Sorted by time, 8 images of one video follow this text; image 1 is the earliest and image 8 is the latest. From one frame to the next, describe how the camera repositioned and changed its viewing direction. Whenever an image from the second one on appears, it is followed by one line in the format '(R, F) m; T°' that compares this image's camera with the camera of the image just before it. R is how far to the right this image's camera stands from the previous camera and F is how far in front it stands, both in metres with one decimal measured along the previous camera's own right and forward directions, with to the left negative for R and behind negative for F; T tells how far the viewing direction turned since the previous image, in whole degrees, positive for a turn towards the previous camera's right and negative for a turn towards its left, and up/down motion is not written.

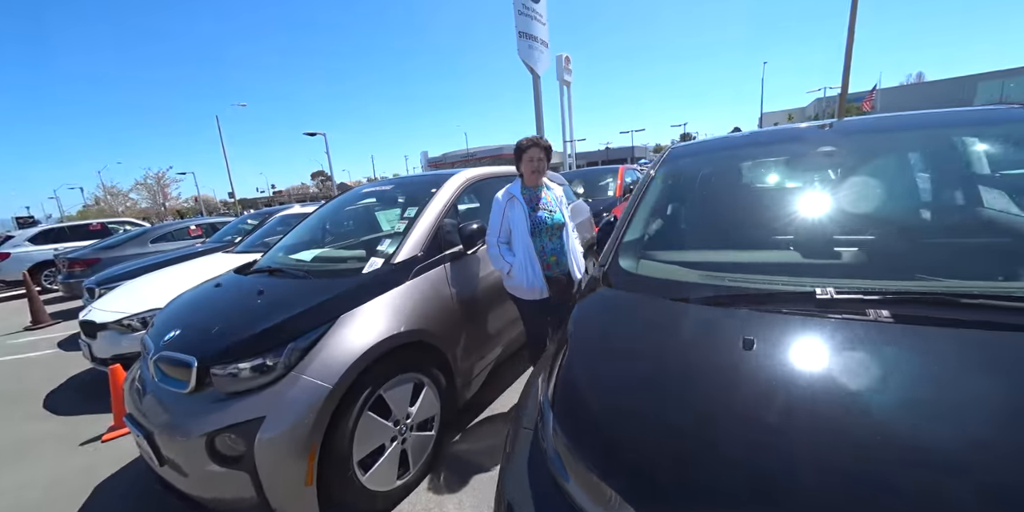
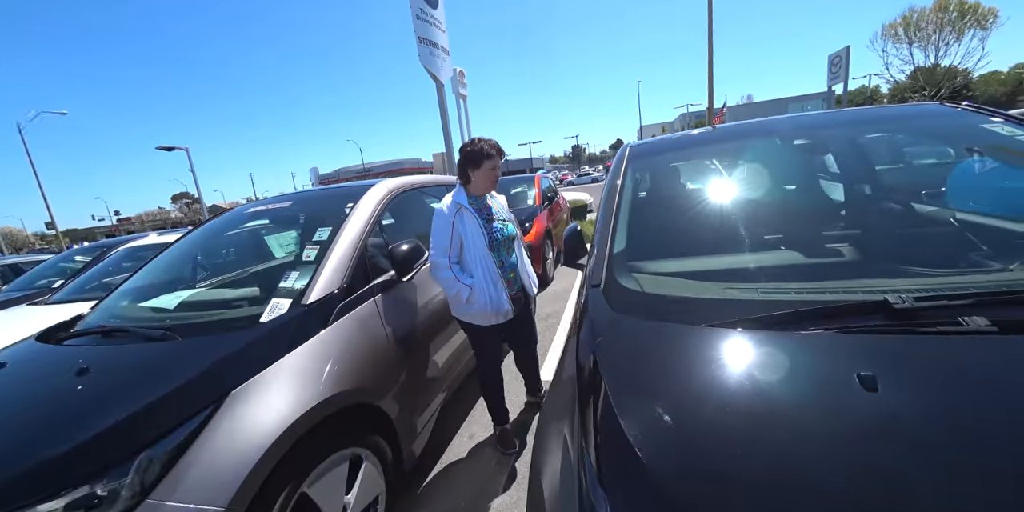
(-0.2, +0.4) m; +13°
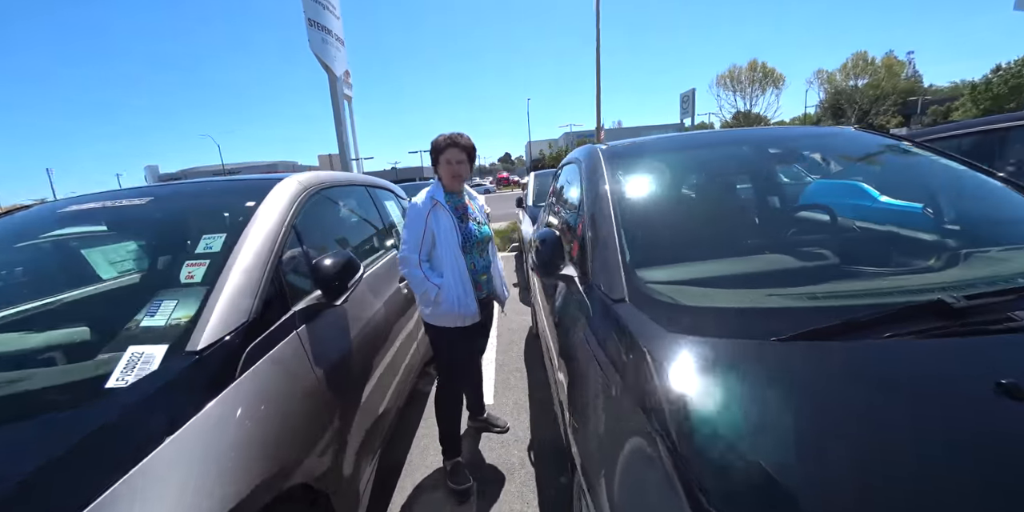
(-0.3, +0.4) m; +16°
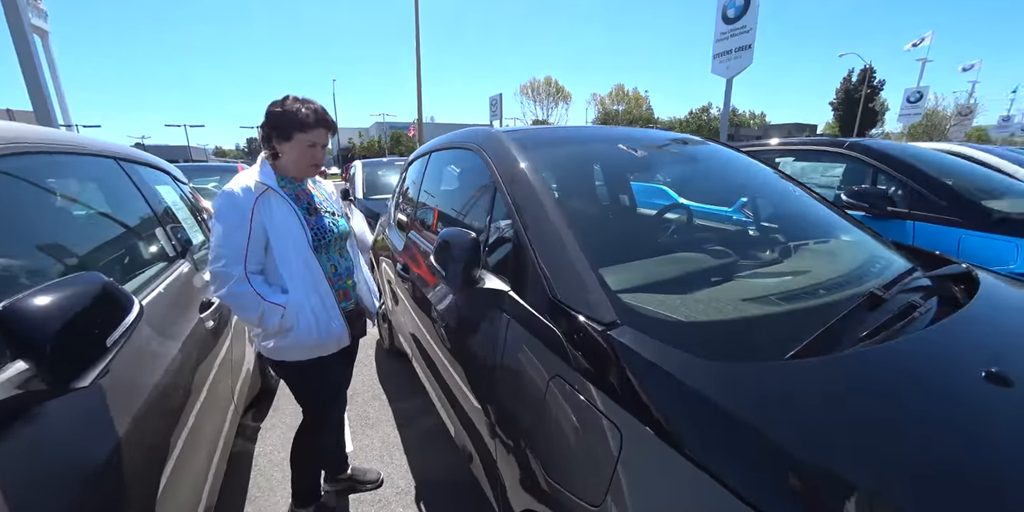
(-0.3, +0.5) m; +26°
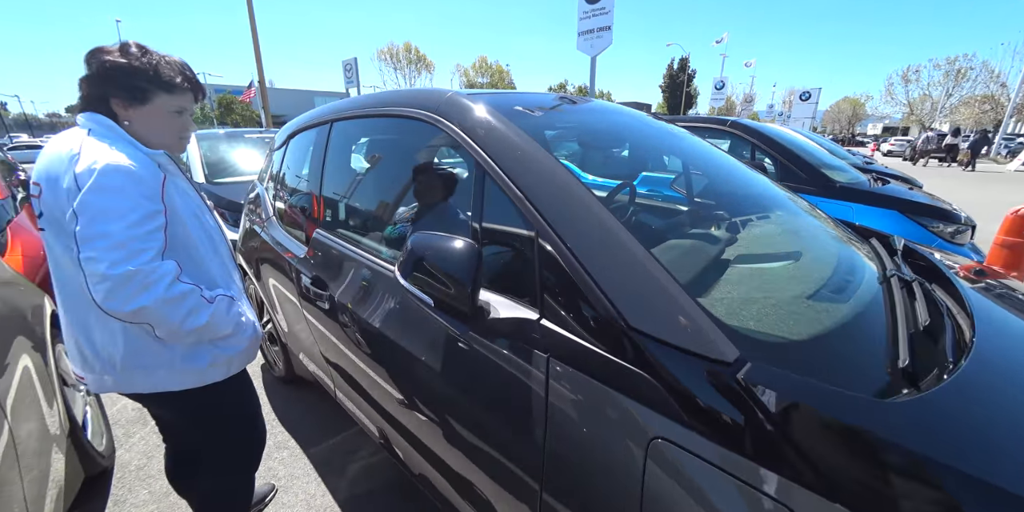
(-0.3, +0.4) m; +18°
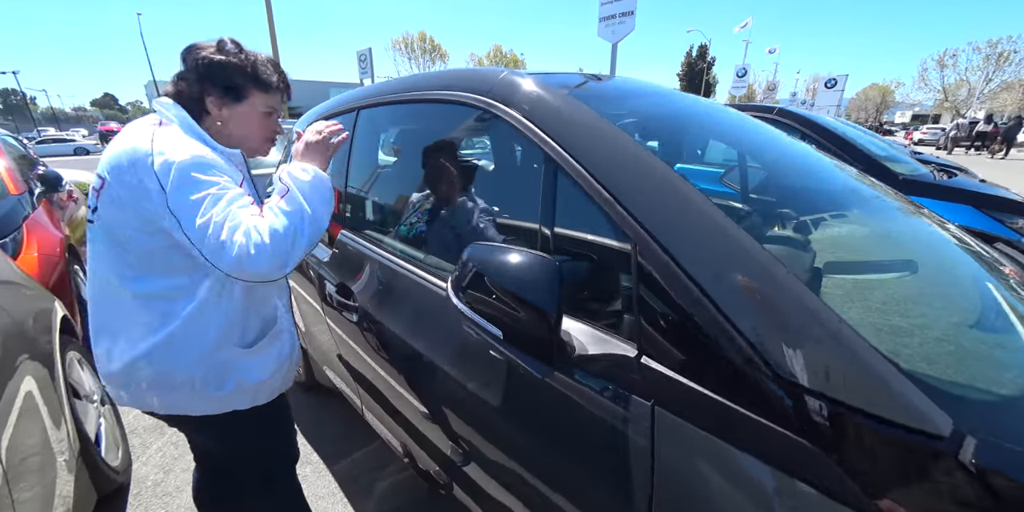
(-0.1, +0.2) m; -2°
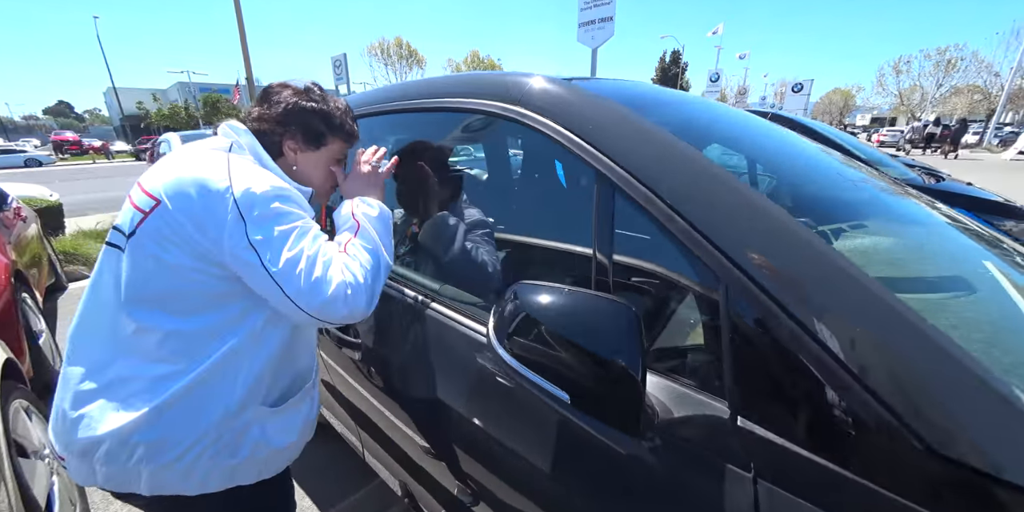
(-0.1, +0.1) m; +3°
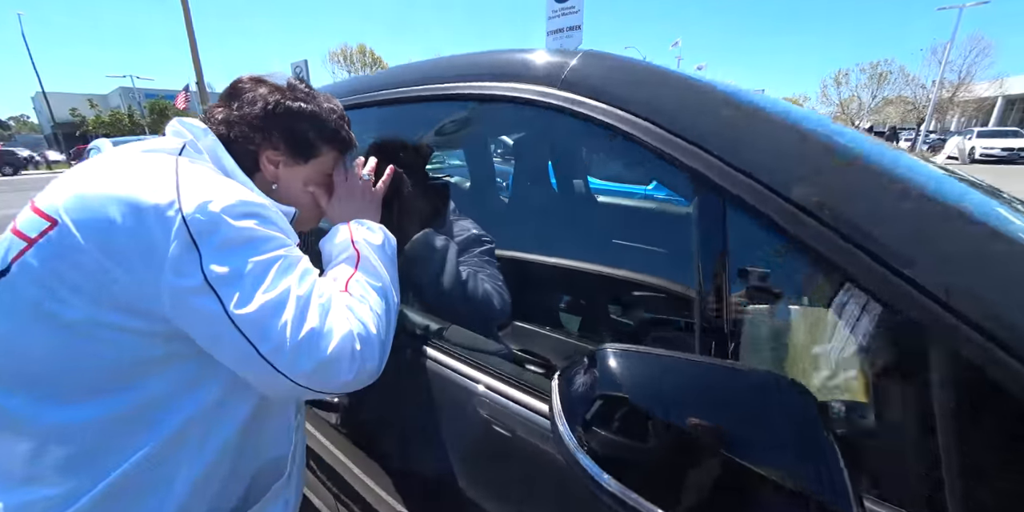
(-0.1, +0.2) m; +4°
